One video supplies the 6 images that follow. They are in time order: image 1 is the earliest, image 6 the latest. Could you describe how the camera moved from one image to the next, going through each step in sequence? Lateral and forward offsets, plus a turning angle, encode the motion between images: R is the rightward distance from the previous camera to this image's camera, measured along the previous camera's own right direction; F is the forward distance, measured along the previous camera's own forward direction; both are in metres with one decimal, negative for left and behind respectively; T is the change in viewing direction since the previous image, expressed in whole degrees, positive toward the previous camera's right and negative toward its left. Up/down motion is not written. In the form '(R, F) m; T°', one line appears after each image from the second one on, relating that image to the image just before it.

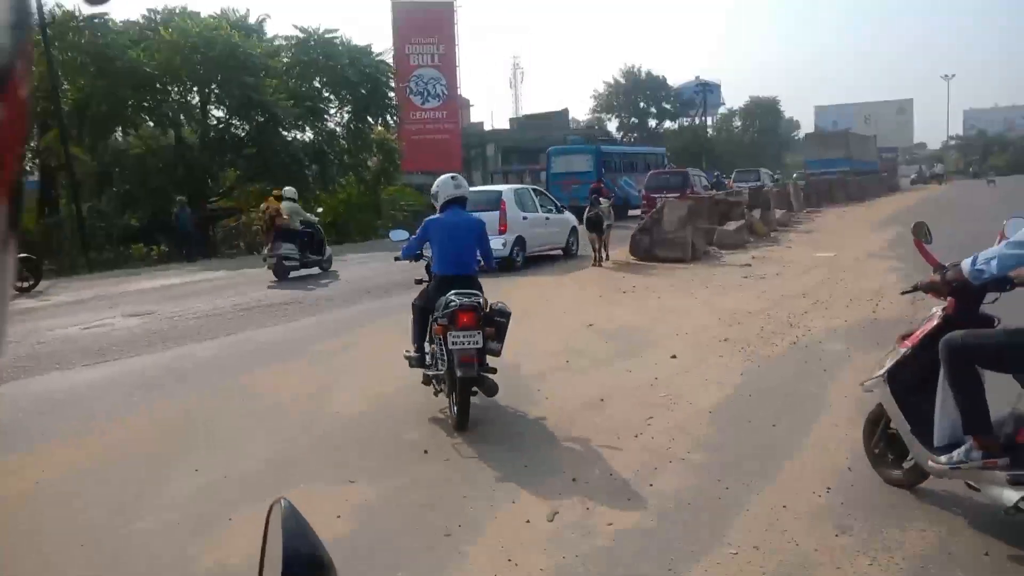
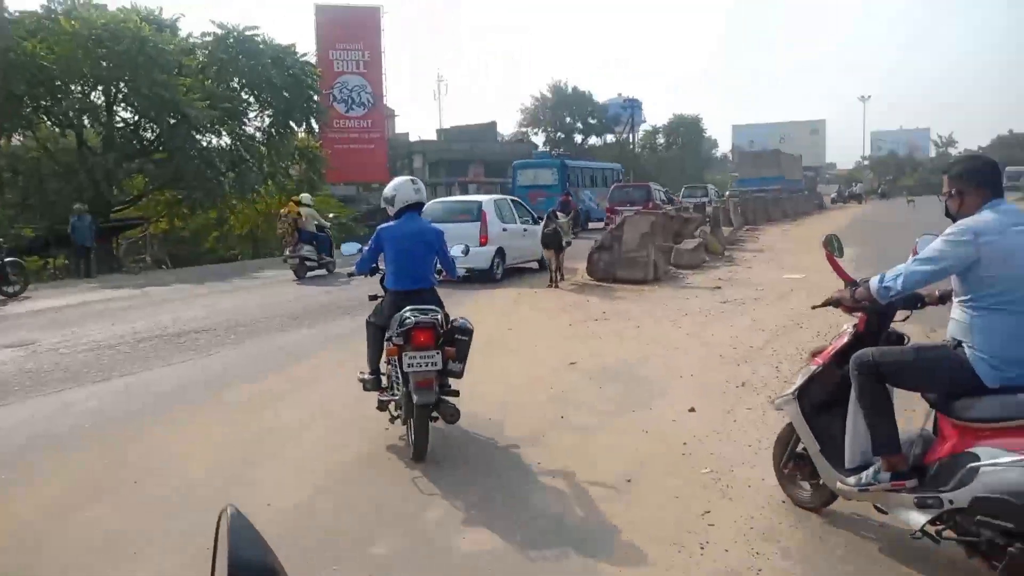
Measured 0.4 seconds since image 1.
(-0.4, +0.7) m; +6°
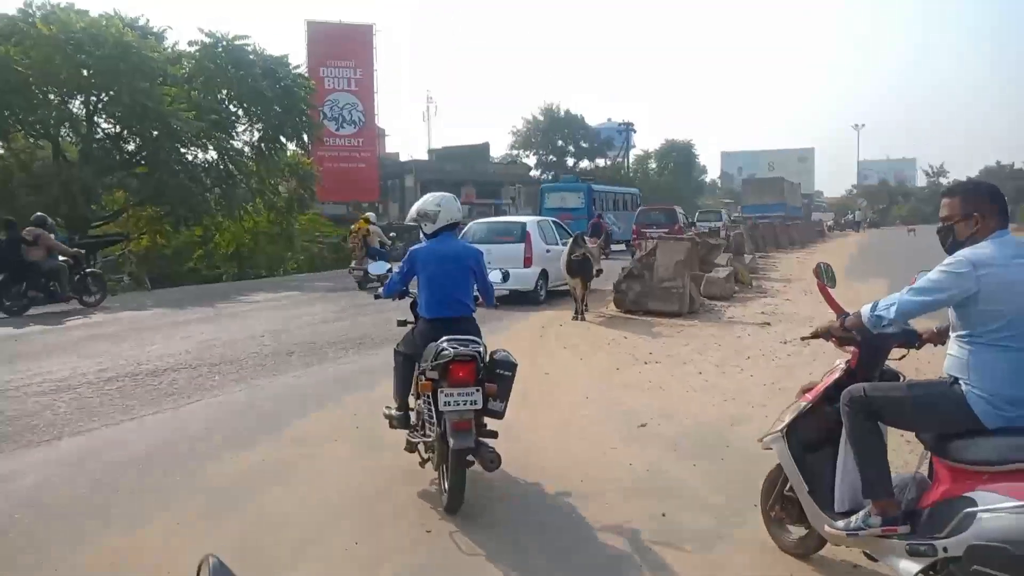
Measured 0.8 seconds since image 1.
(-0.5, +0.7) m; +2°
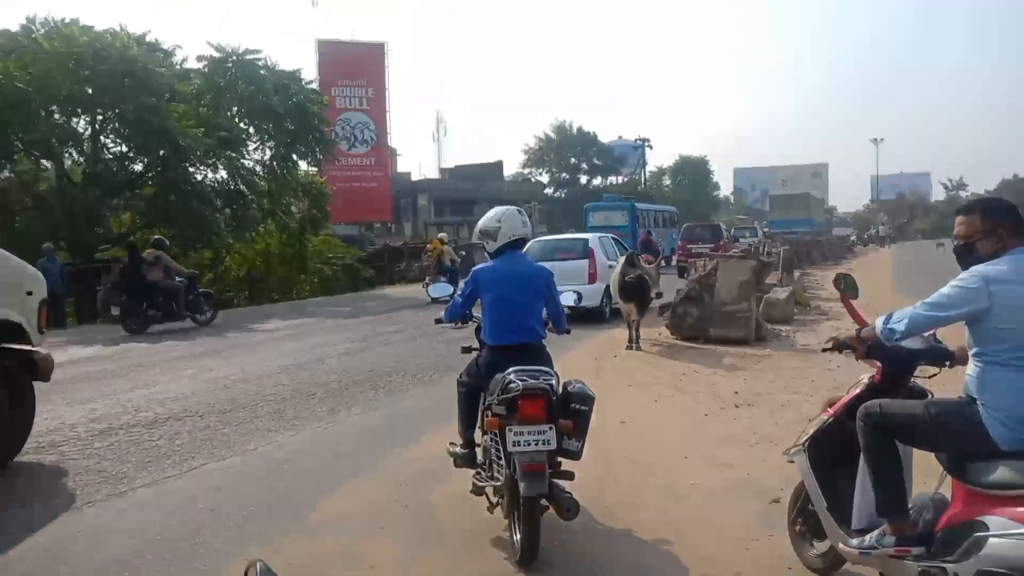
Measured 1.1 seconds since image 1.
(-0.5, +0.6) m; 0°
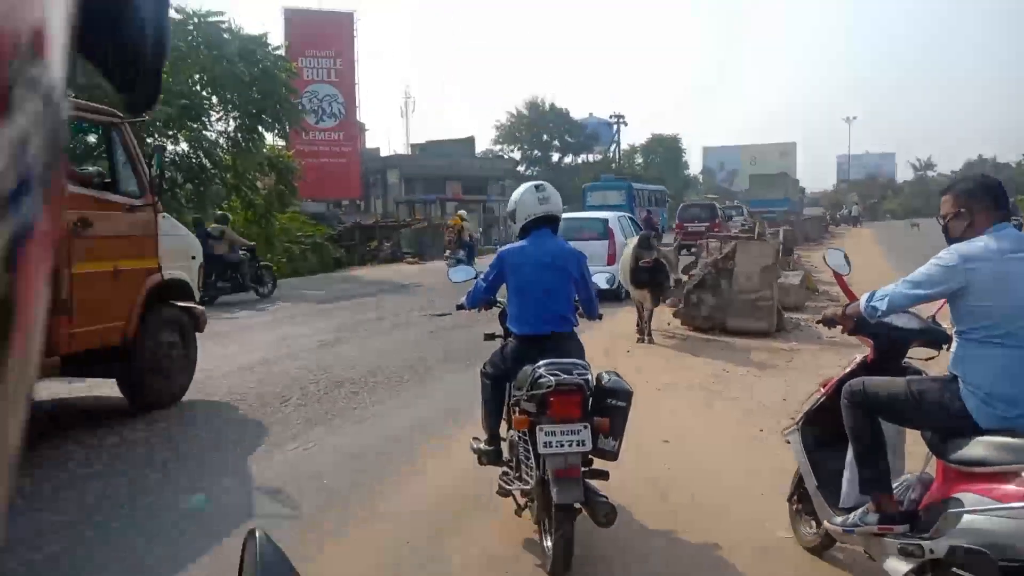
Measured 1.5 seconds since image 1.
(-0.4, +0.5) m; +3°
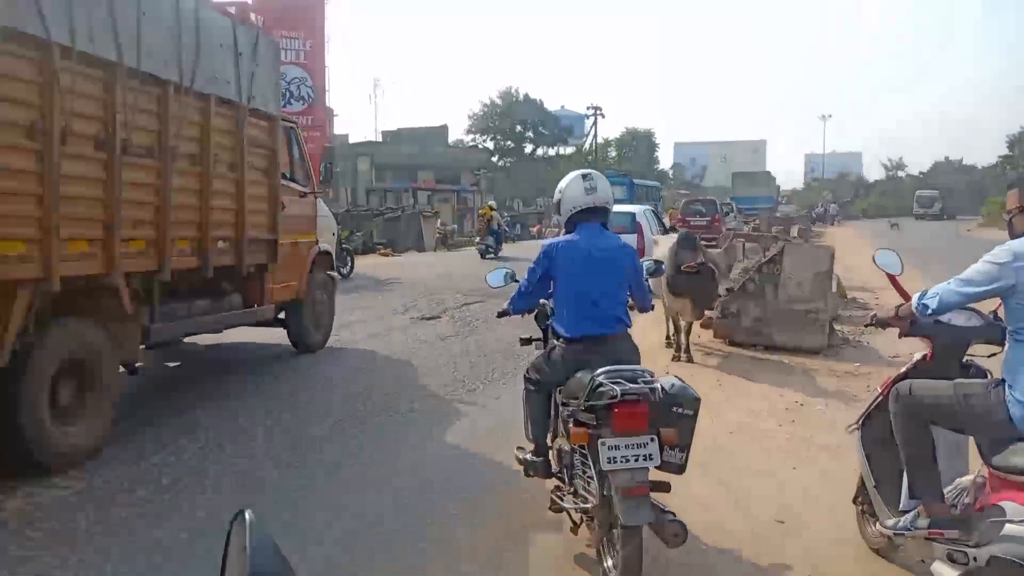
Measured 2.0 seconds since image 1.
(-0.4, +0.6) m; +3°
